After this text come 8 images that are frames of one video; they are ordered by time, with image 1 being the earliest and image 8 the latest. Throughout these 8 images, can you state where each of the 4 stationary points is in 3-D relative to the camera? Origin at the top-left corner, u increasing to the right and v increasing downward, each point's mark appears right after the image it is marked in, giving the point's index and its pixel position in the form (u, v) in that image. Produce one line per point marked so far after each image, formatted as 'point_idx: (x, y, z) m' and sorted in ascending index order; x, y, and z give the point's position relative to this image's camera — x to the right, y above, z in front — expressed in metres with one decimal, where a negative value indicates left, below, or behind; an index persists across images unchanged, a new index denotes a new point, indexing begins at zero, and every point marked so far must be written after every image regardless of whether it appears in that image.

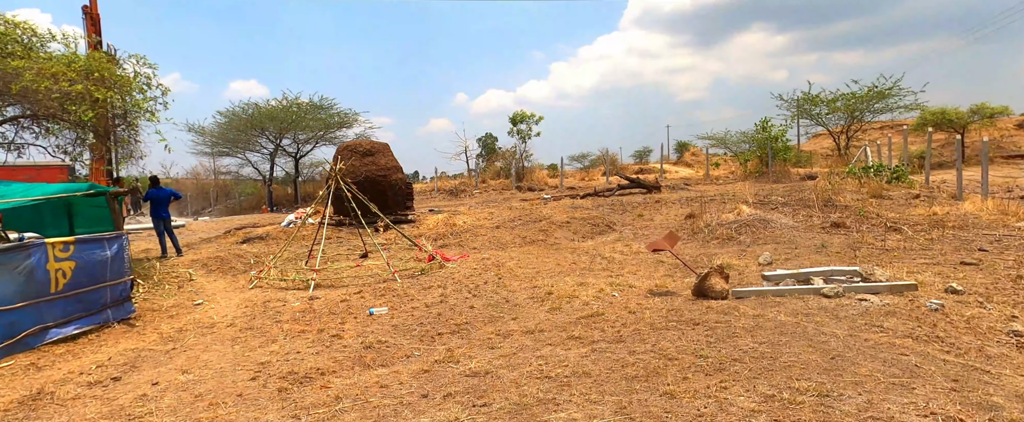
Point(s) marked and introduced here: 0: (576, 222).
0: (+1.3, -0.2, +10.6) m
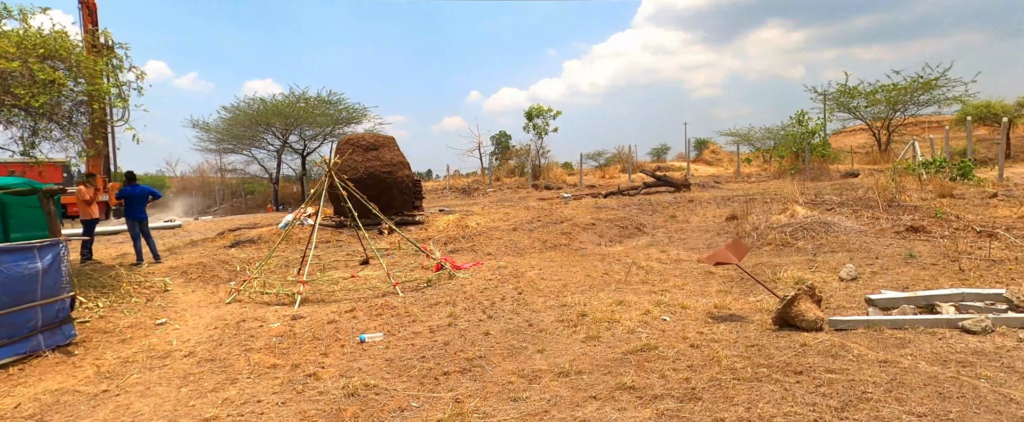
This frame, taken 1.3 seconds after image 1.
0: (+1.6, -0.2, +9.6) m
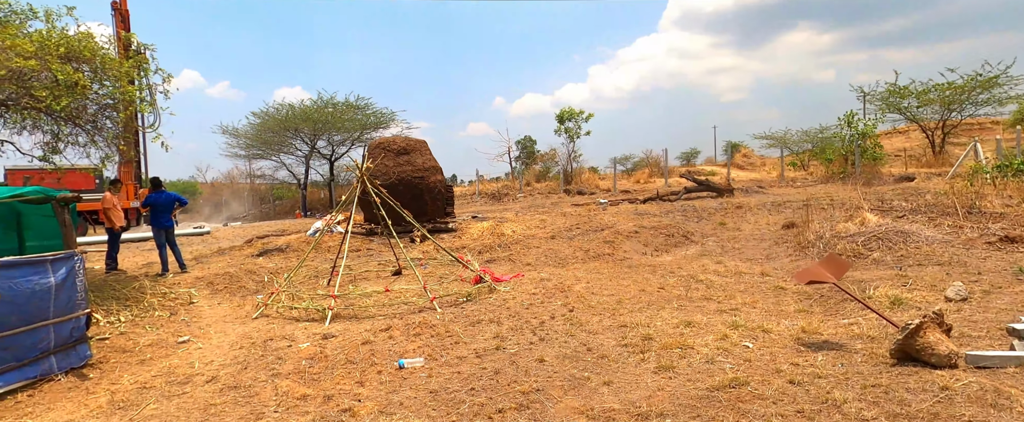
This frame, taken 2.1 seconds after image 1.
0: (+2.2, -0.3, +9.0) m
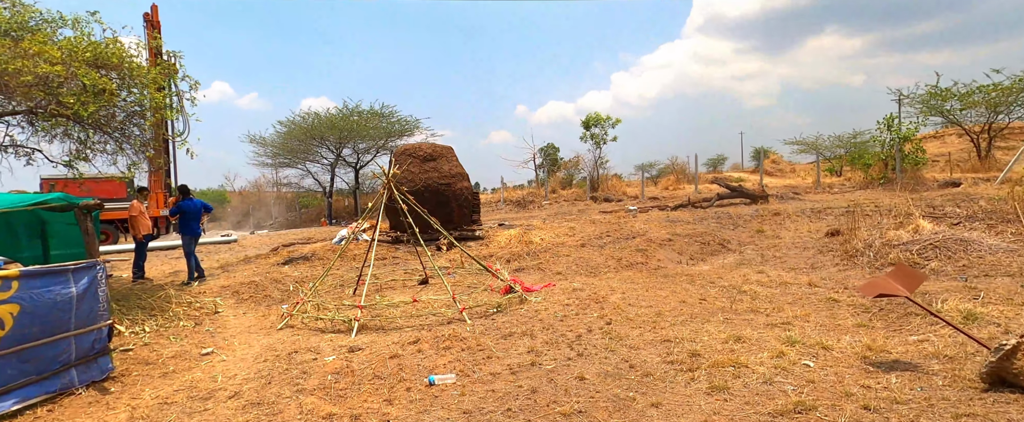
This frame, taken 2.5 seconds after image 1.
0: (+2.7, -0.5, +8.6) m
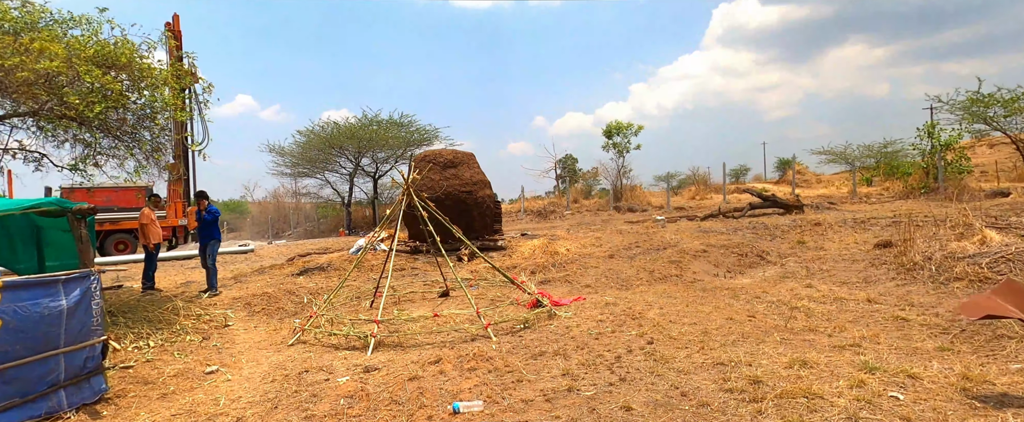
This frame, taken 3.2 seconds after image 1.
0: (+3.1, -0.6, +8.1) m
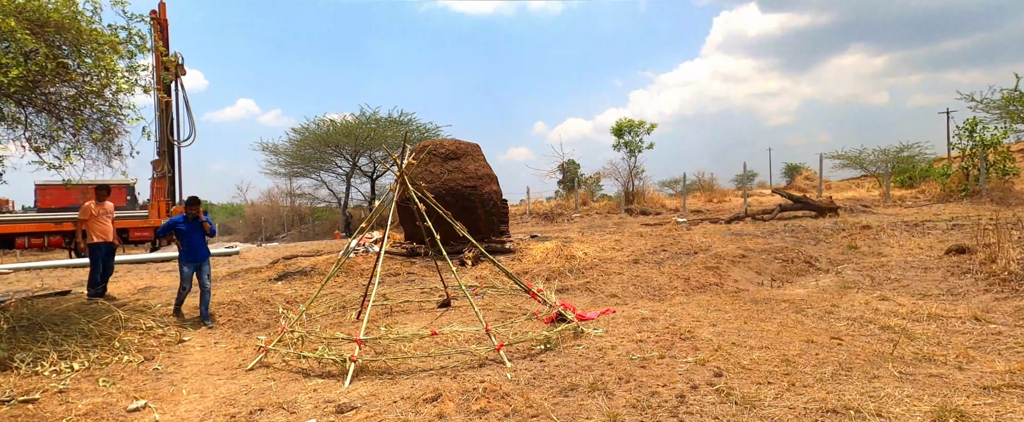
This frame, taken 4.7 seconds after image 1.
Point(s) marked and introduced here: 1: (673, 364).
0: (+3.2, -0.6, +7.1) m
1: (+1.0, -1.0, +3.4) m
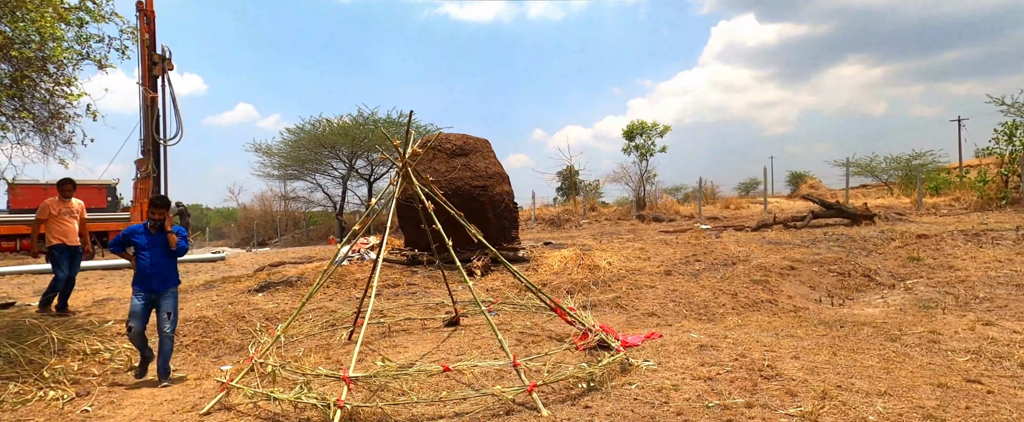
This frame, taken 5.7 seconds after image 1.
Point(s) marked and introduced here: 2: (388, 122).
0: (+3.4, -0.7, +6.2) m
1: (+1.2, -1.0, +2.5) m
2: (-4.5, +3.2, +19.5) m
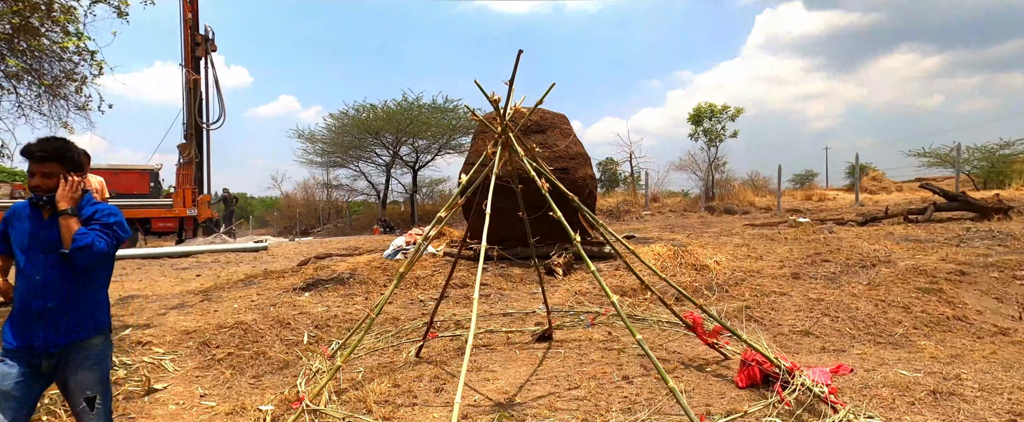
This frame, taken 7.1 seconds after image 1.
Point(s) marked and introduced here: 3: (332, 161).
0: (+4.2, -0.6, +4.9) m
1: (+1.8, -0.9, +1.4) m
2: (-2.7, +3.6, +18.6) m
3: (-6.5, +1.8, +19.5) m
